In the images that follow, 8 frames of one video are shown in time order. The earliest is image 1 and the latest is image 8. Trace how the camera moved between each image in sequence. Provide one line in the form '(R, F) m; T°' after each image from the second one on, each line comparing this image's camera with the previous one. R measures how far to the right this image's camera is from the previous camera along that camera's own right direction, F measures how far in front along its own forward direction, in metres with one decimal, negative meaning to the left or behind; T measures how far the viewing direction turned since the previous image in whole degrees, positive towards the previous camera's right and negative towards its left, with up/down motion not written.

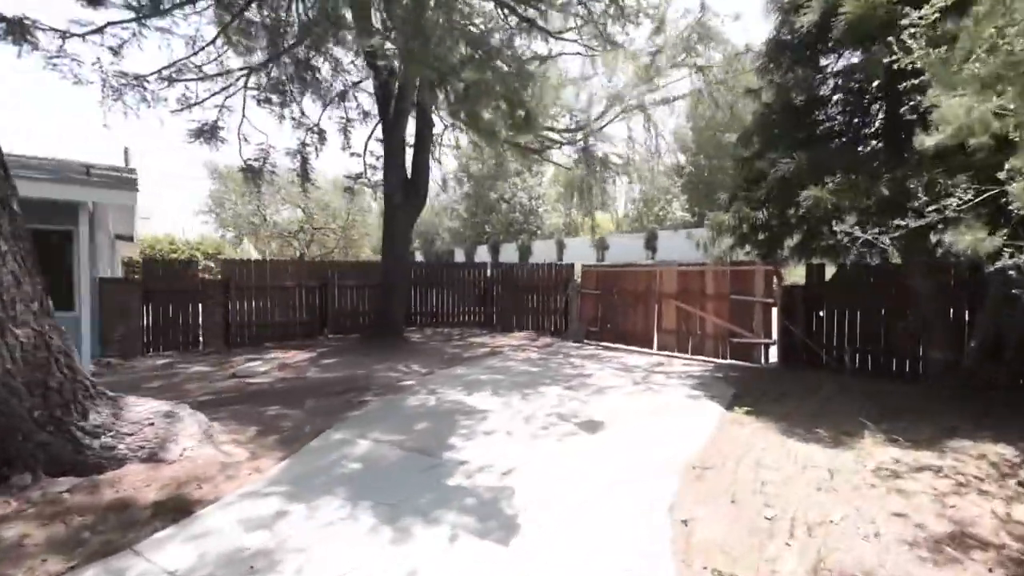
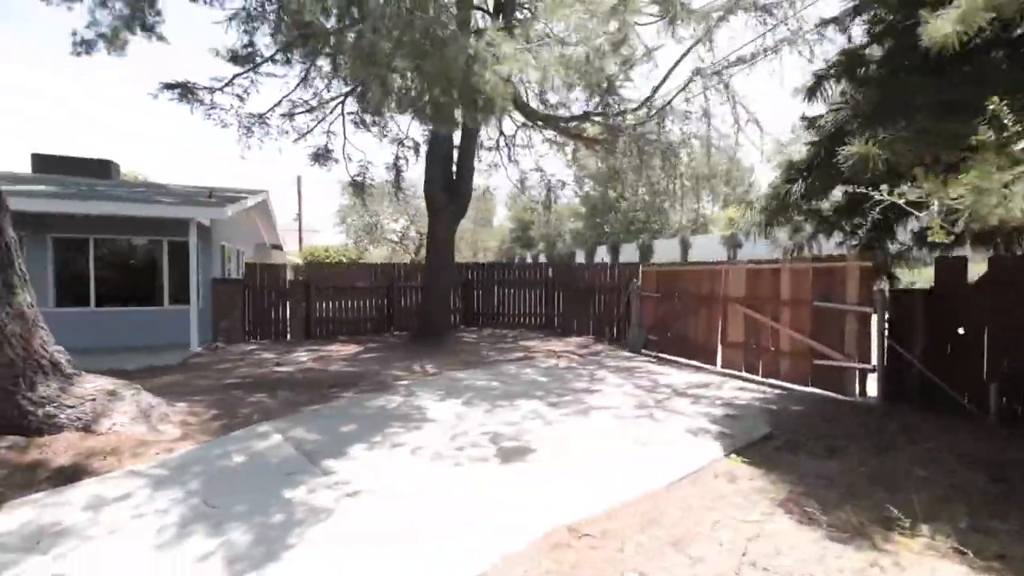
(+2.4, +1.1) m; -19°
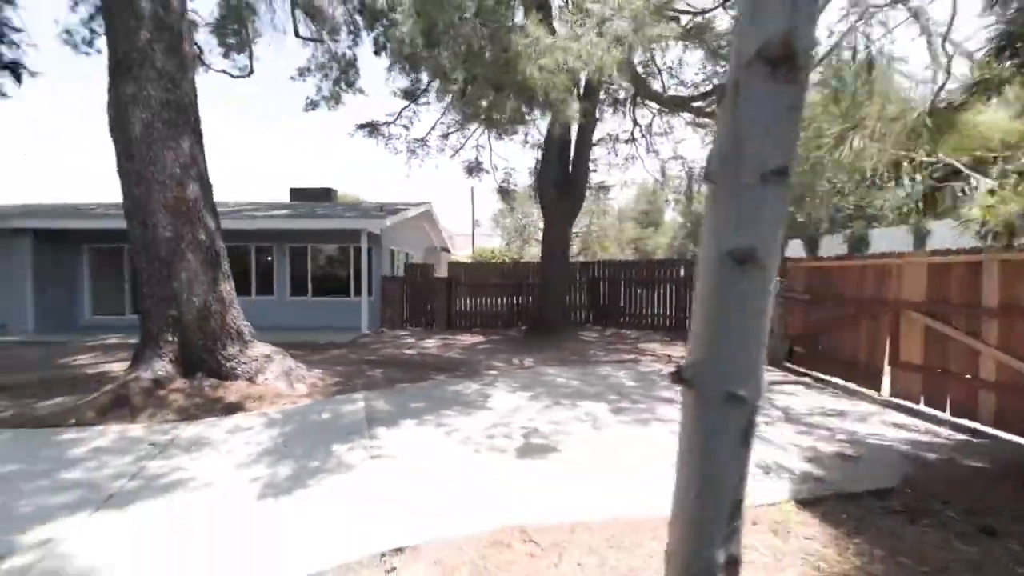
(+1.6, +0.3) m; -24°
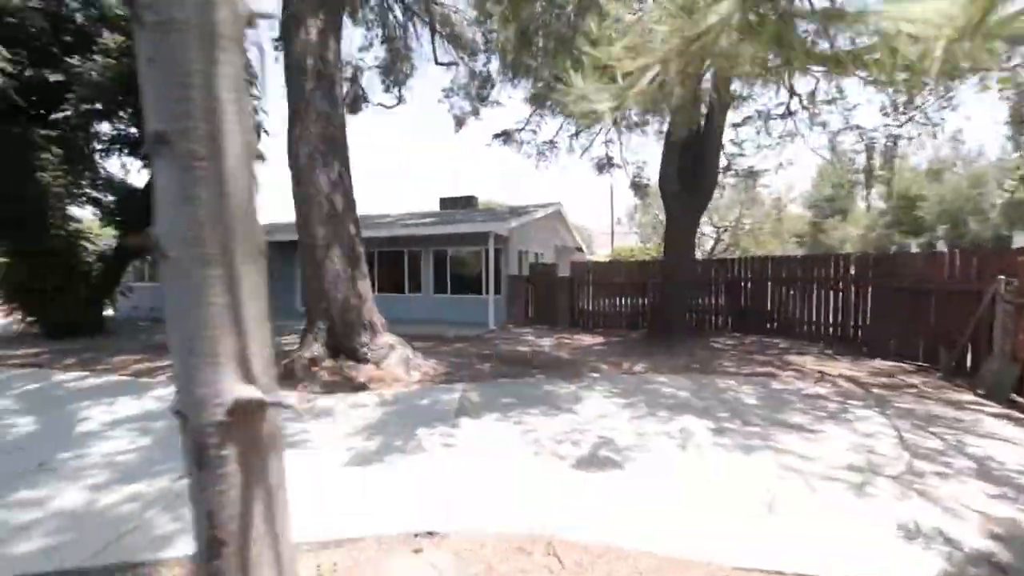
(+0.8, +0.2) m; -20°
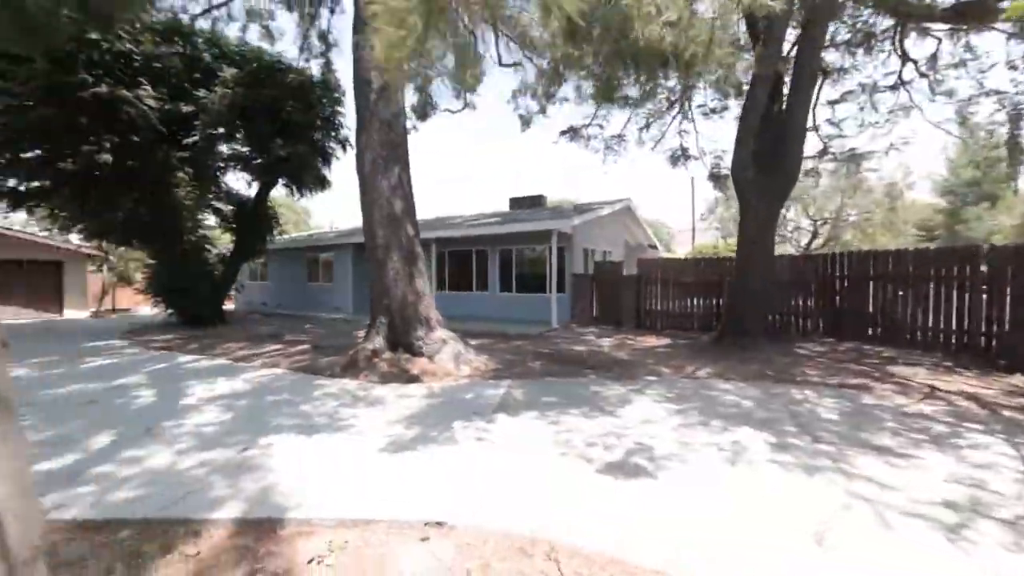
(+0.5, +0.1) m; -11°
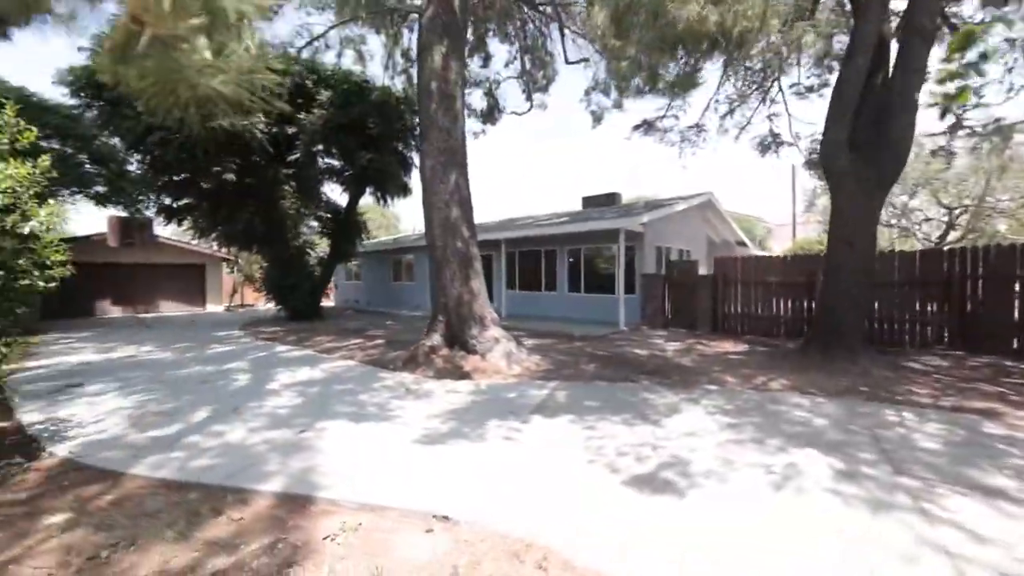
(+0.6, +0.1) m; -12°
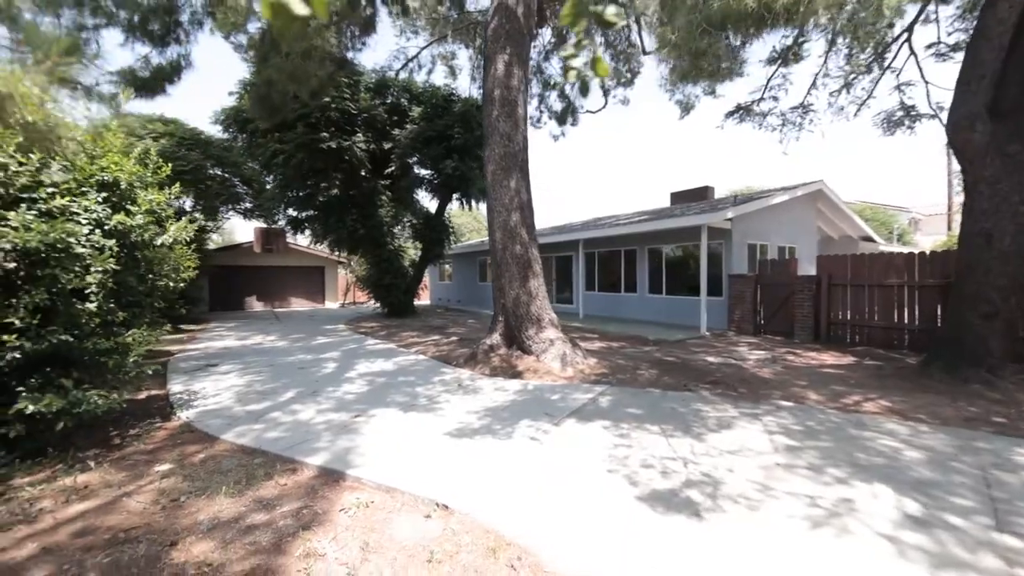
(+0.8, 0.0) m; -14°
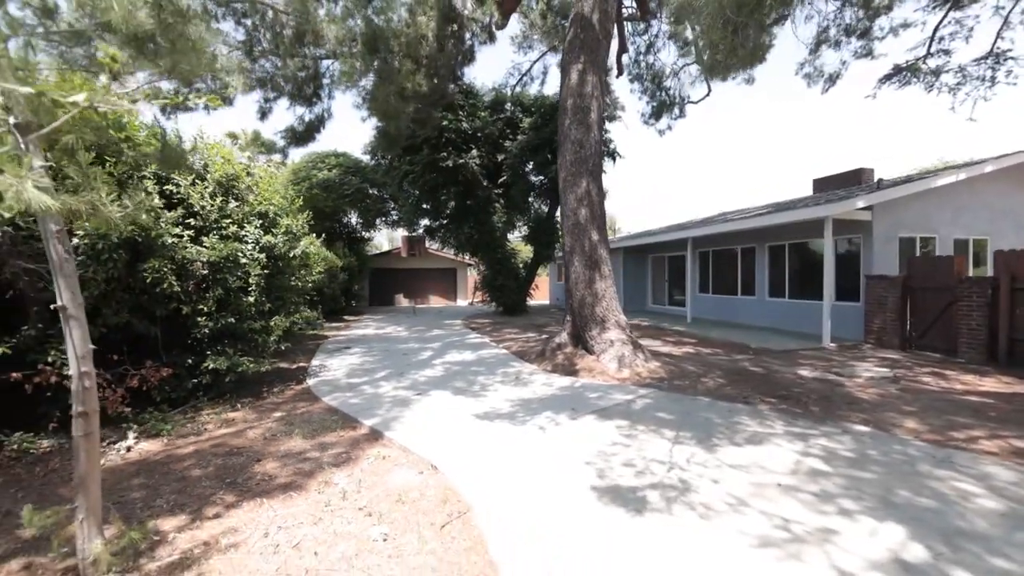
(+1.5, -0.3) m; -19°
